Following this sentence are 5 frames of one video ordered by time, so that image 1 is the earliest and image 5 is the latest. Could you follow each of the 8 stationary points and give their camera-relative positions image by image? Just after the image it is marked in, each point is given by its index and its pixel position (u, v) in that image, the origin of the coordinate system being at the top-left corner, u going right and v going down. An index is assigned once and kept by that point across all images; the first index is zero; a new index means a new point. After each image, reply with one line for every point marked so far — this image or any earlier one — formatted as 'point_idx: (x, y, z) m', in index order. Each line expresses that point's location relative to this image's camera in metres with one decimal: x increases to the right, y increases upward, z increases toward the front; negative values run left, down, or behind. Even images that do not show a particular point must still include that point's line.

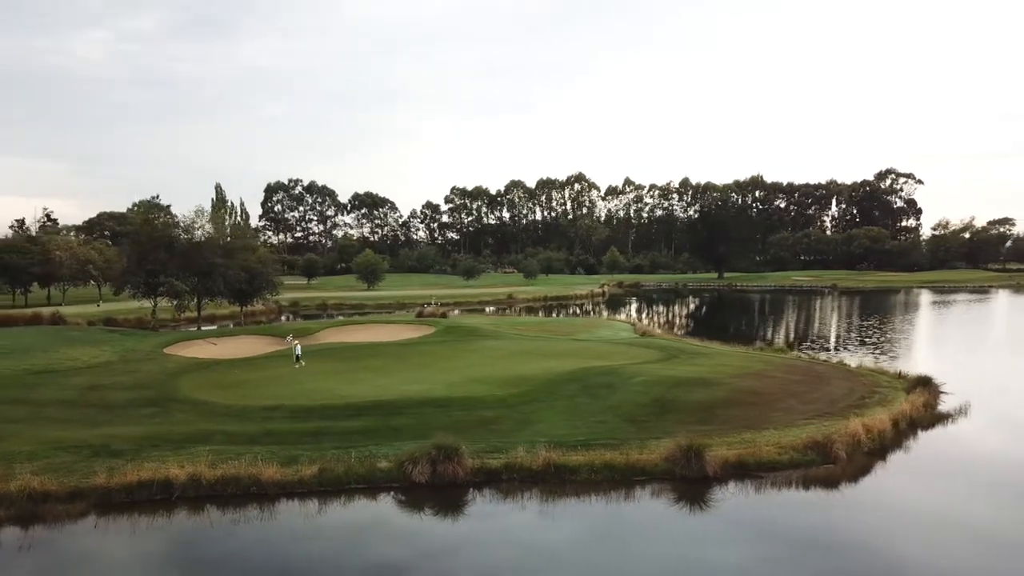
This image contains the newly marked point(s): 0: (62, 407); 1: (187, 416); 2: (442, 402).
0: (-10.5, -2.8, +18.4) m
1: (-7.1, -2.8, +17.2) m
2: (-1.6, -2.5, +17.3) m
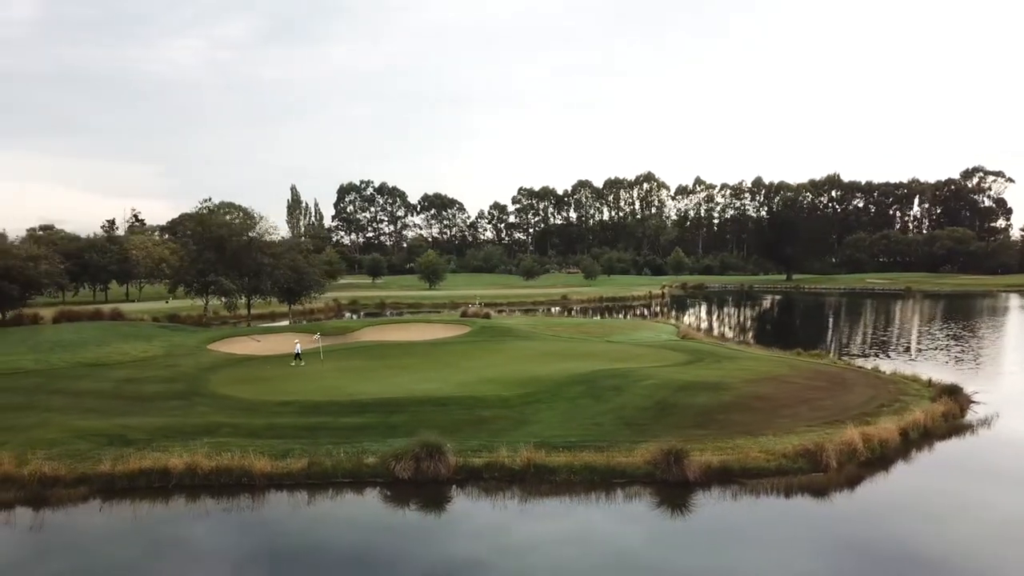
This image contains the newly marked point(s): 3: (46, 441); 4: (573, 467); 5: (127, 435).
0: (-10.3, -2.7, +19.6) m
1: (-7.0, -2.8, +18.1) m
2: (-1.5, -2.5, +17.7) m
3: (-8.9, -2.9, +15.2) m
4: (+1.0, -3.1, +13.9) m
5: (-7.6, -2.9, +15.7) m
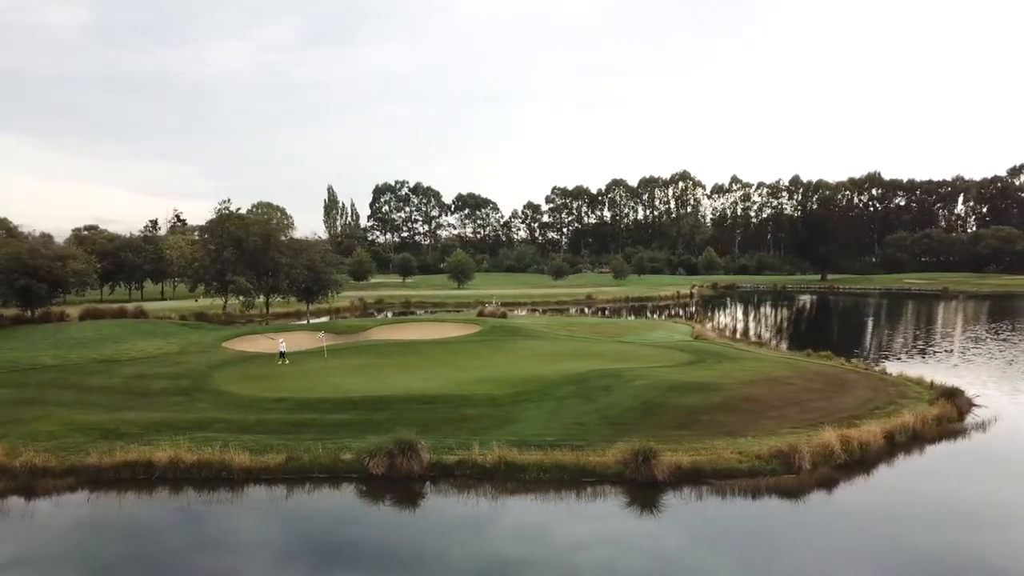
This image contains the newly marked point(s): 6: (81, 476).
0: (-10.5, -2.7, +20.3) m
1: (-7.3, -2.8, +18.7) m
2: (-1.8, -2.5, +18.0) m
3: (-9.3, -2.9, +15.8) m
4: (+0.5, -3.2, +14.1) m
5: (-8.0, -2.9, +16.3) m
6: (-7.6, -3.3, +14.0) m
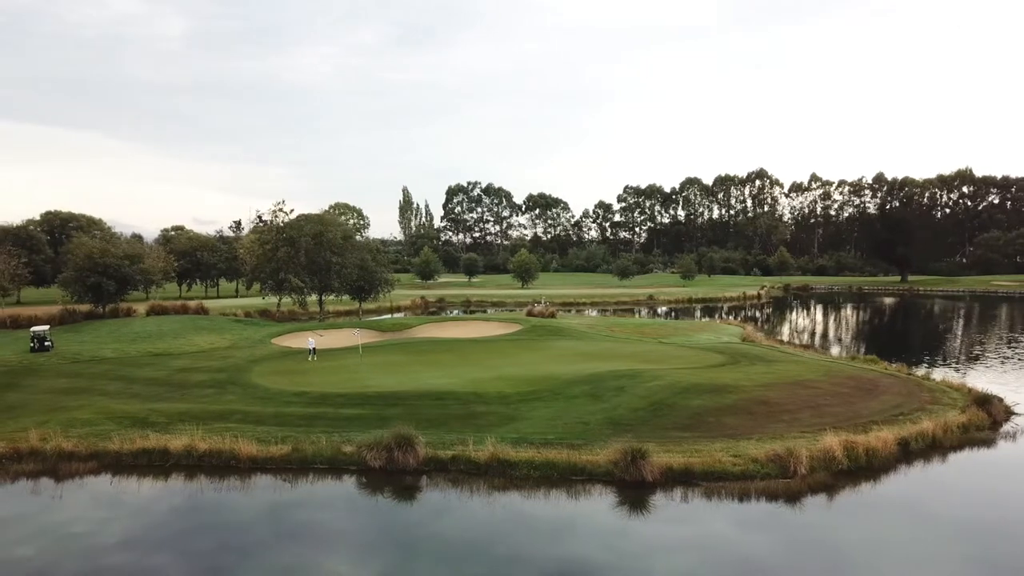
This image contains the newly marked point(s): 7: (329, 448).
0: (-10.0, -2.6, +21.6) m
1: (-7.0, -2.7, +19.6) m
2: (-1.6, -2.5, +18.4) m
3: (-9.2, -2.9, +17.0) m
4: (+0.4, -3.1, +14.3) m
5: (-7.9, -2.8, +17.3) m
6: (-7.7, -3.2, +15.0) m
7: (-3.5, -3.0, +15.2) m
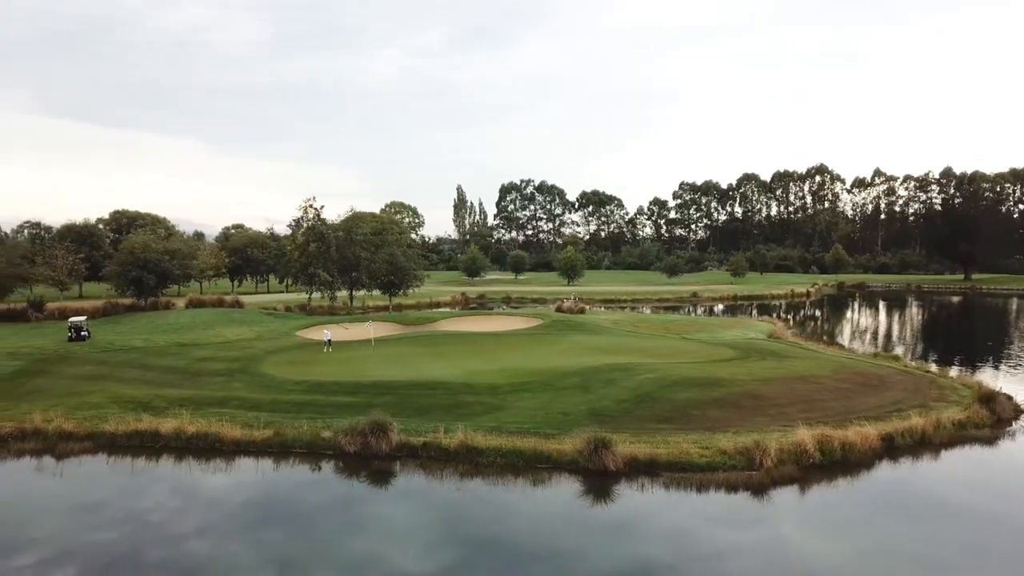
0: (-9.9, -2.4, +22.5) m
1: (-7.1, -2.5, +20.4) m
2: (-1.8, -2.3, +18.7) m
3: (-9.6, -2.6, +17.9) m
4: (-0.2, -3.0, +14.5) m
5: (-8.2, -2.6, +18.1) m
6: (-8.2, -3.0, +15.8) m
7: (-4.0, -2.8, +15.6) m
